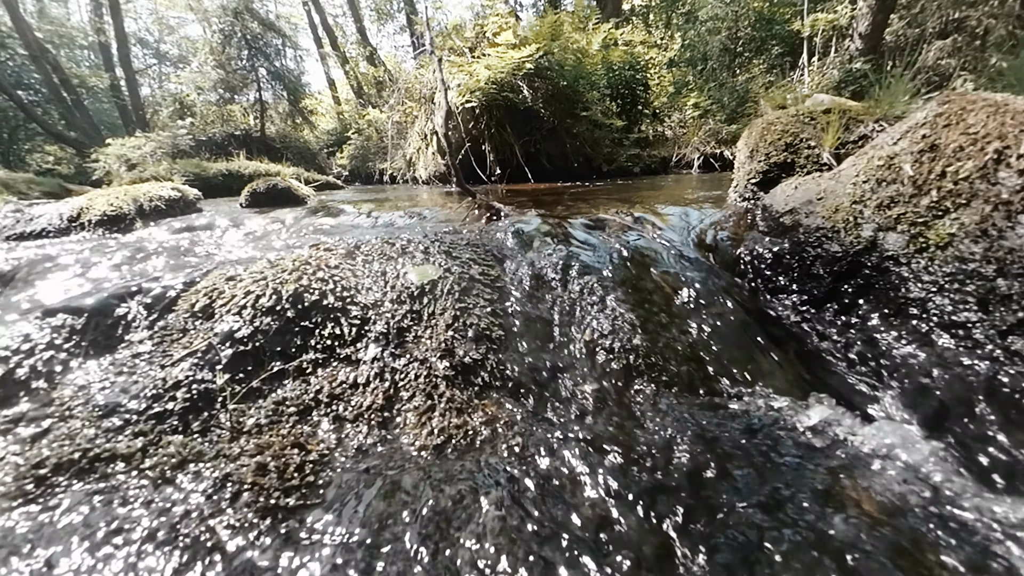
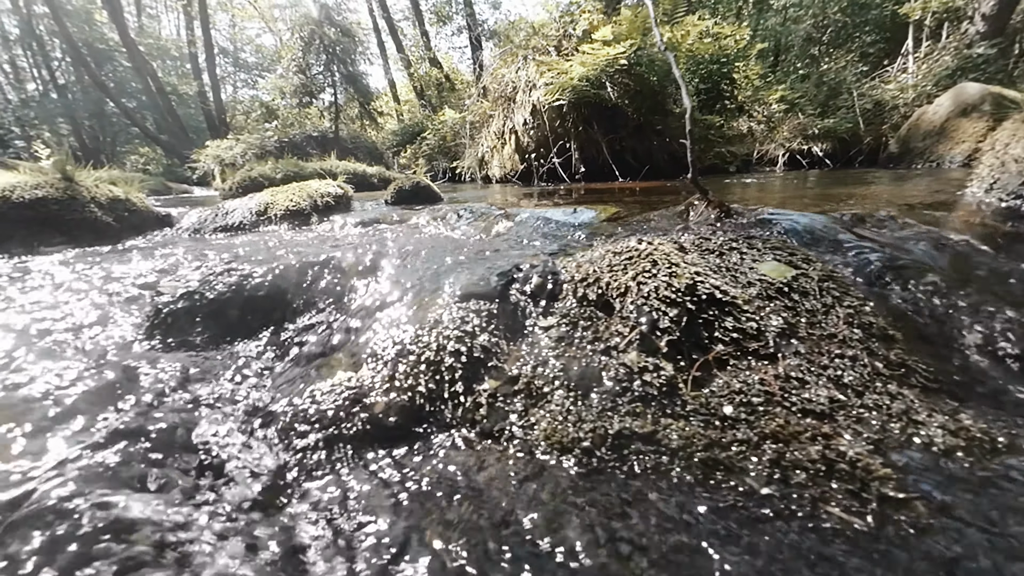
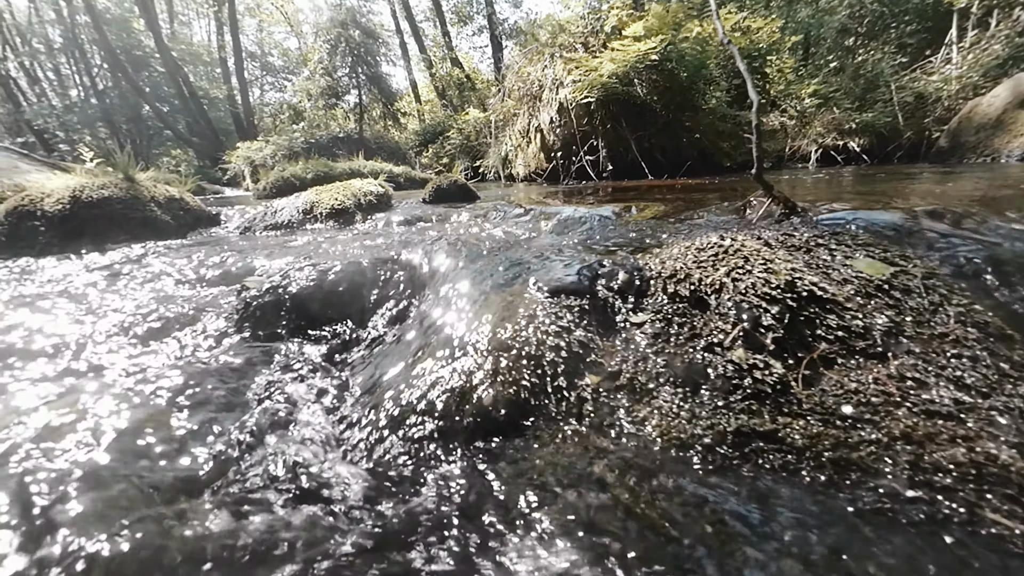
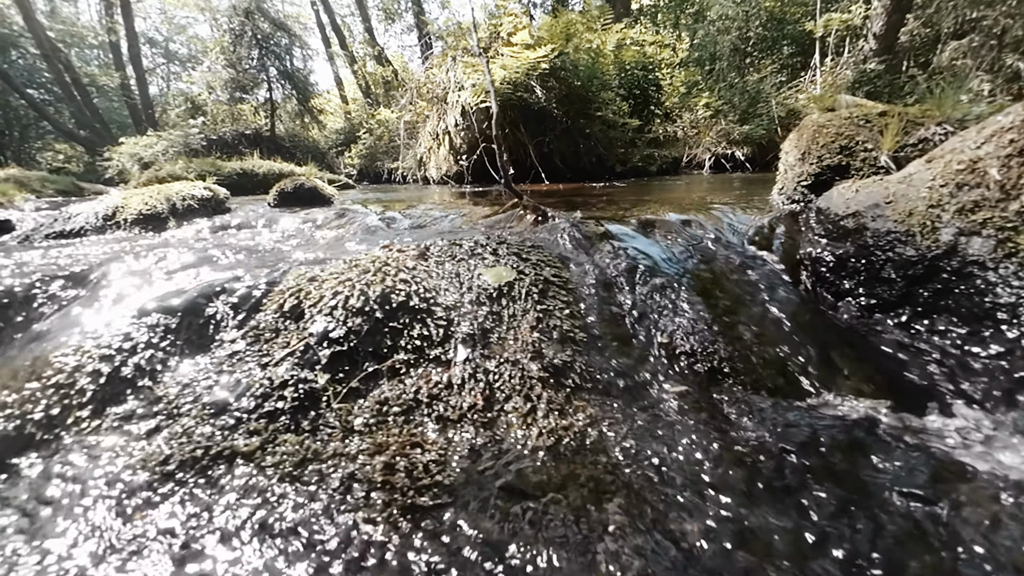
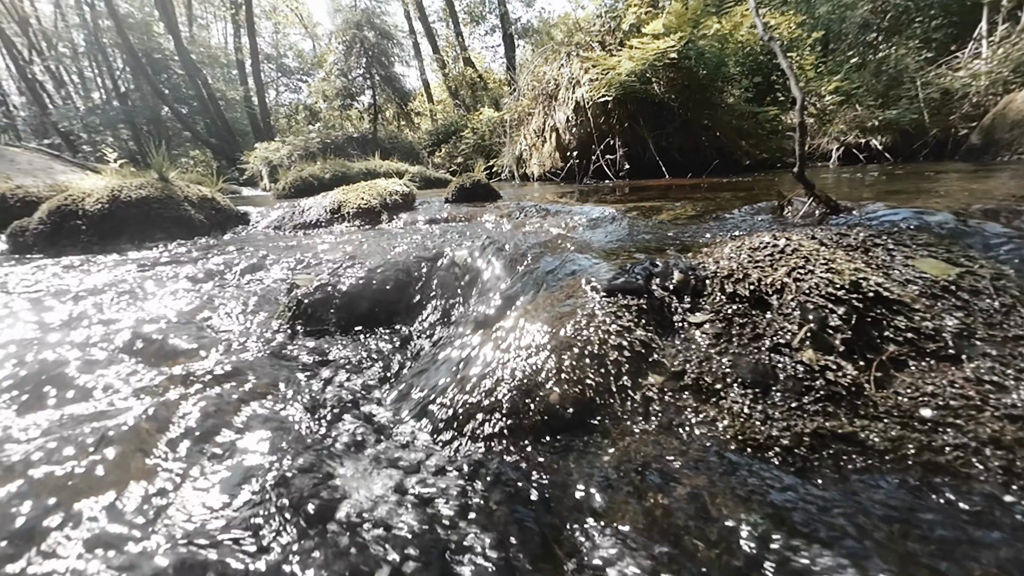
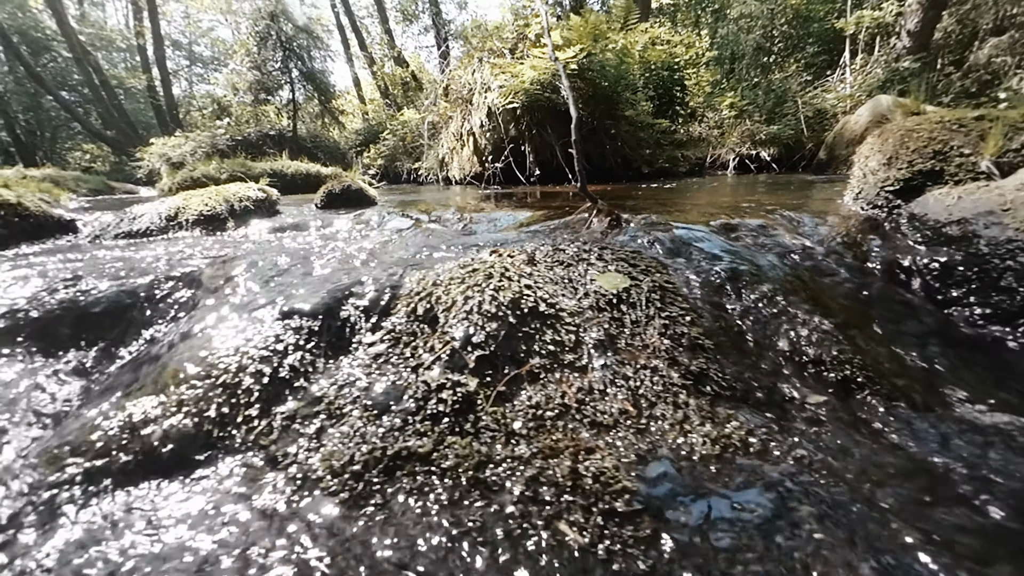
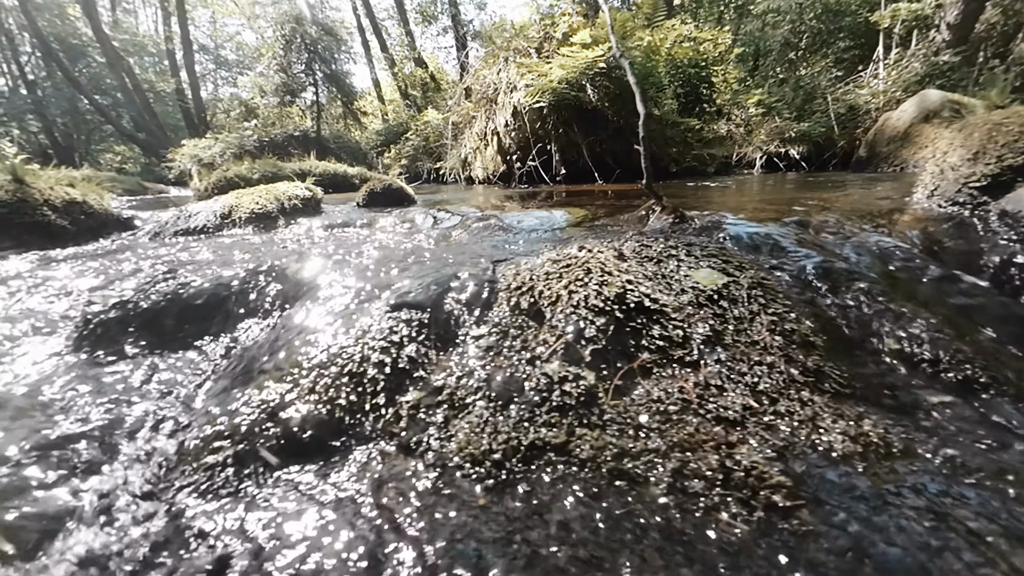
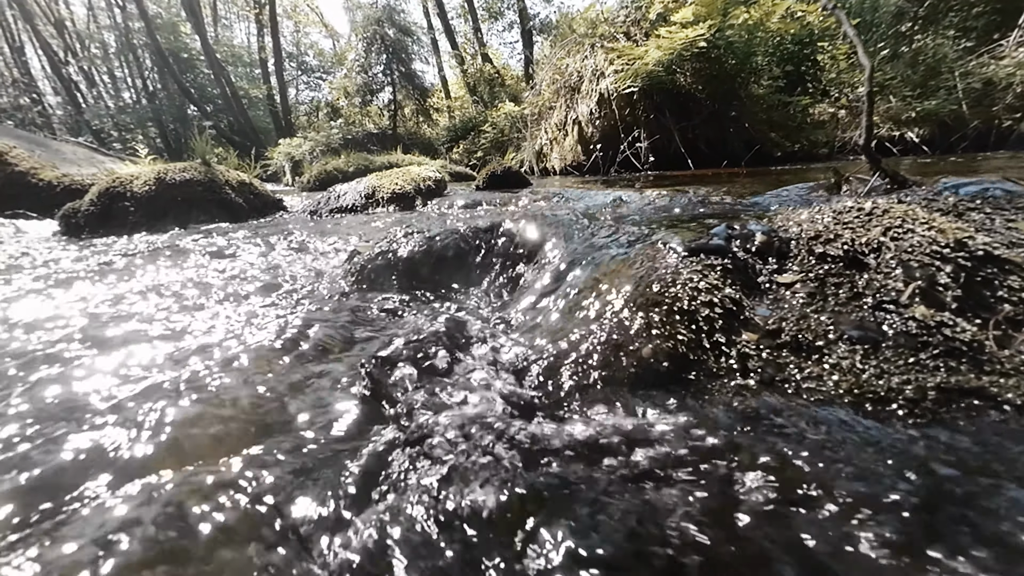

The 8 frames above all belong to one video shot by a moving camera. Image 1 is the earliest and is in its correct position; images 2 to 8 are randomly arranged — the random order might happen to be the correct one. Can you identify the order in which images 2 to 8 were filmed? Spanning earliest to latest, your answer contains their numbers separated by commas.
4, 6, 7, 2, 3, 5, 8
